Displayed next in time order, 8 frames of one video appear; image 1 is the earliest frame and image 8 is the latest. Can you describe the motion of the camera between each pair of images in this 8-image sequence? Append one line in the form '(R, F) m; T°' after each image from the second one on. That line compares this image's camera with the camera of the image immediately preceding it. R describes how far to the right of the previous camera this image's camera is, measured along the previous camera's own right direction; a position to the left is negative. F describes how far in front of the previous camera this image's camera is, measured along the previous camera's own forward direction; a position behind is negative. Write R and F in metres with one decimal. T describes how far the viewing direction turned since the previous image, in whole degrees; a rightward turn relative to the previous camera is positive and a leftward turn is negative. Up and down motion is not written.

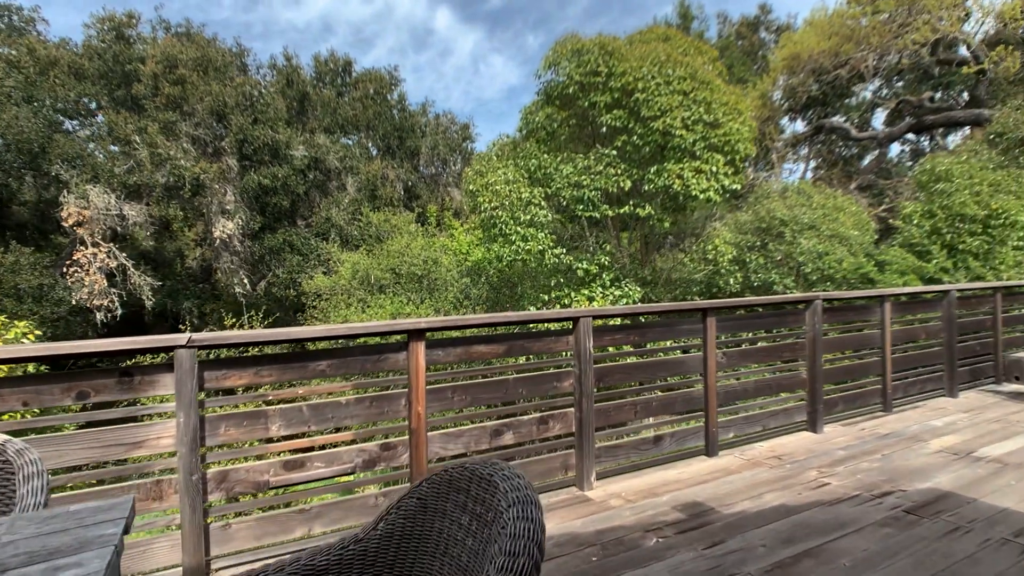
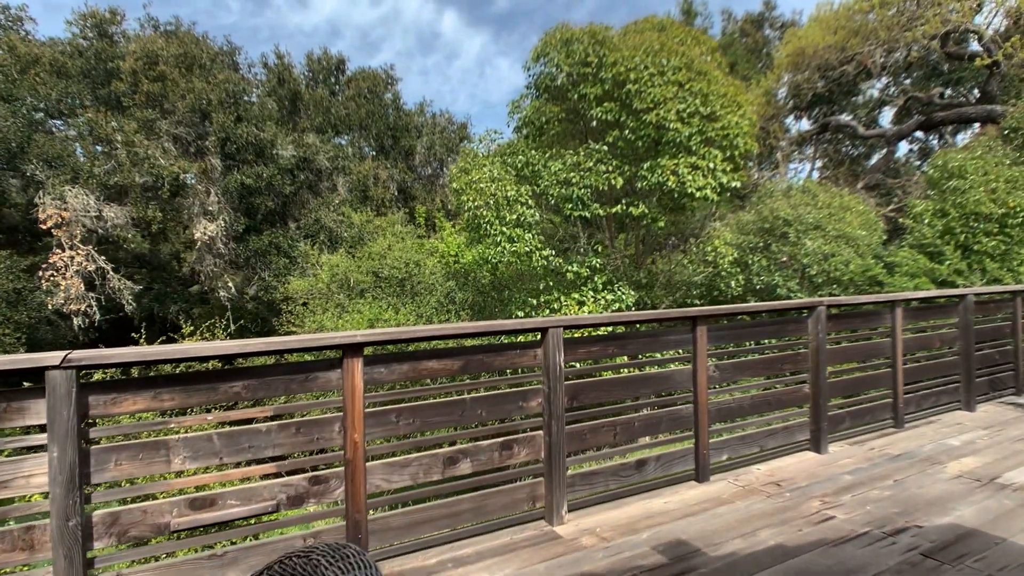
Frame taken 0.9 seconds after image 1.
(+0.2, +0.4) m; -1°
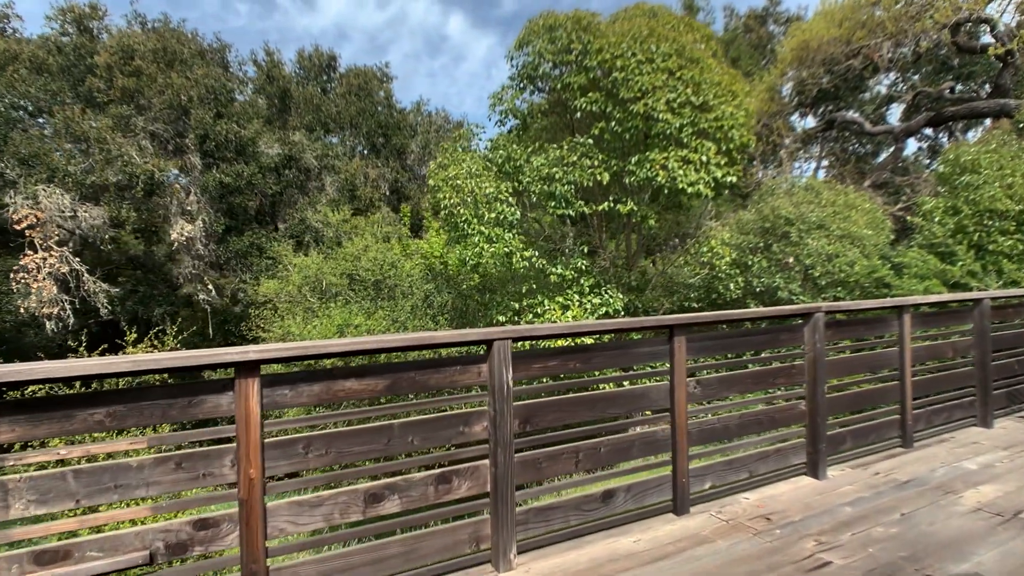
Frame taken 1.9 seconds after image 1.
(+0.3, +0.4) m; -1°
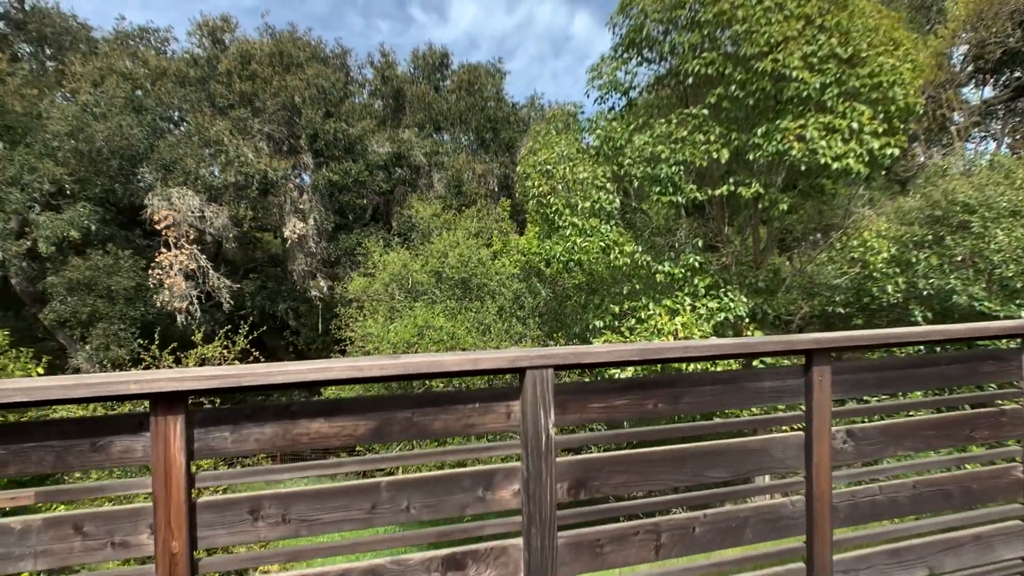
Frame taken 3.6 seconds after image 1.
(+0.2, +0.8) m; -12°
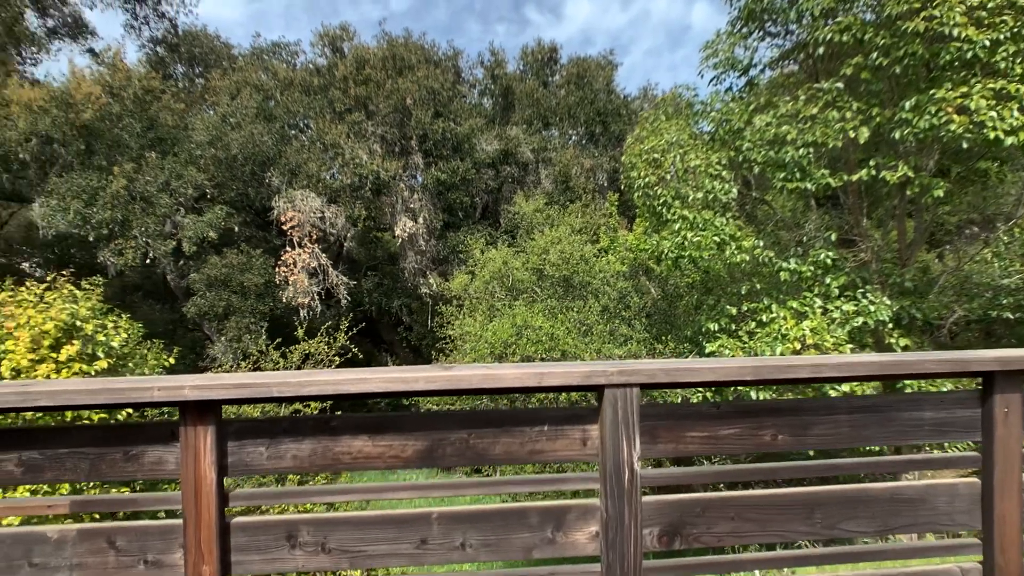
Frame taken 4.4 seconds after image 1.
(+0.1, +0.3) m; -11°
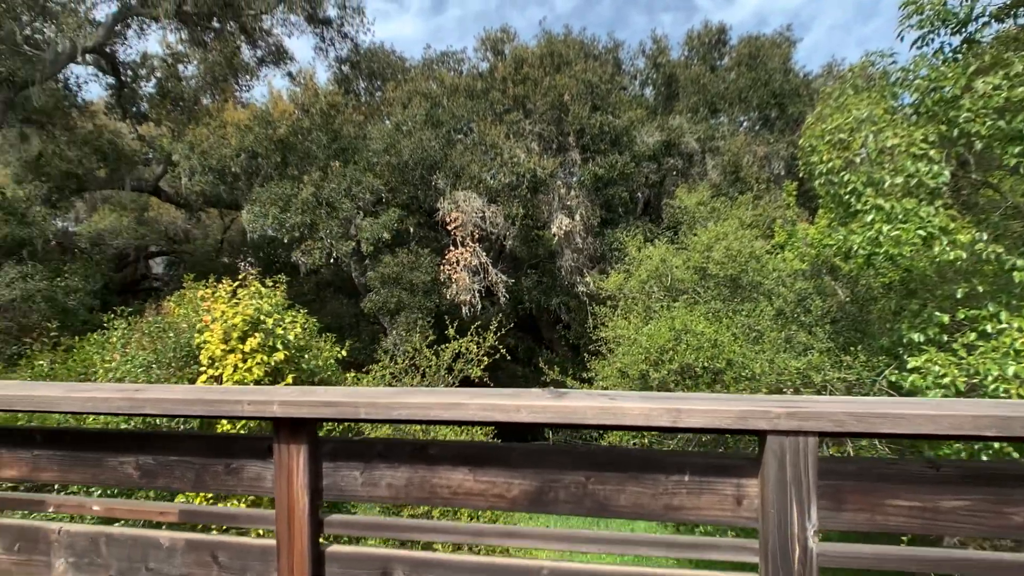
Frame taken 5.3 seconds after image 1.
(+0.1, +0.3) m; -15°
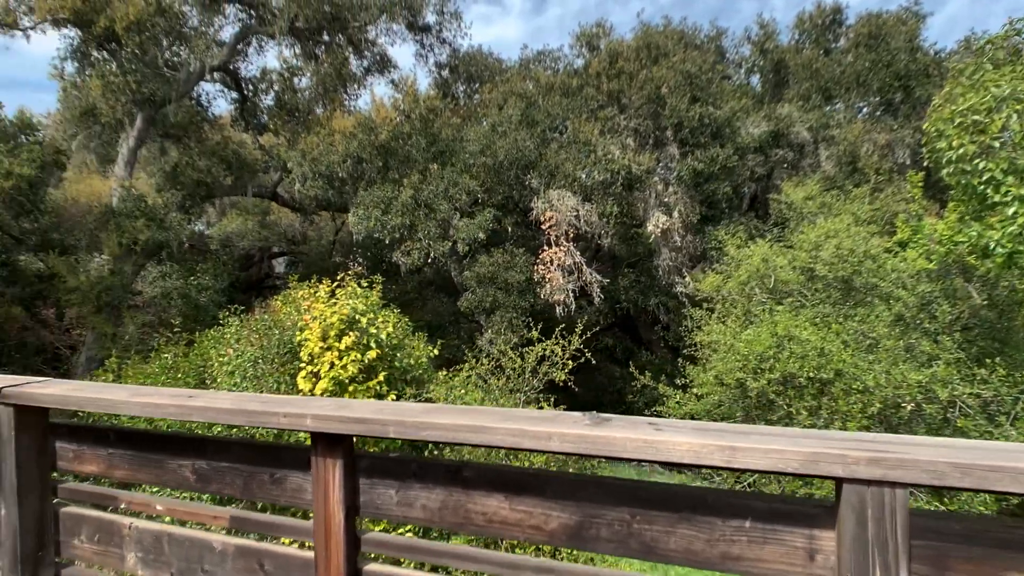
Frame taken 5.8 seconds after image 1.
(+0.1, +0.1) m; -9°
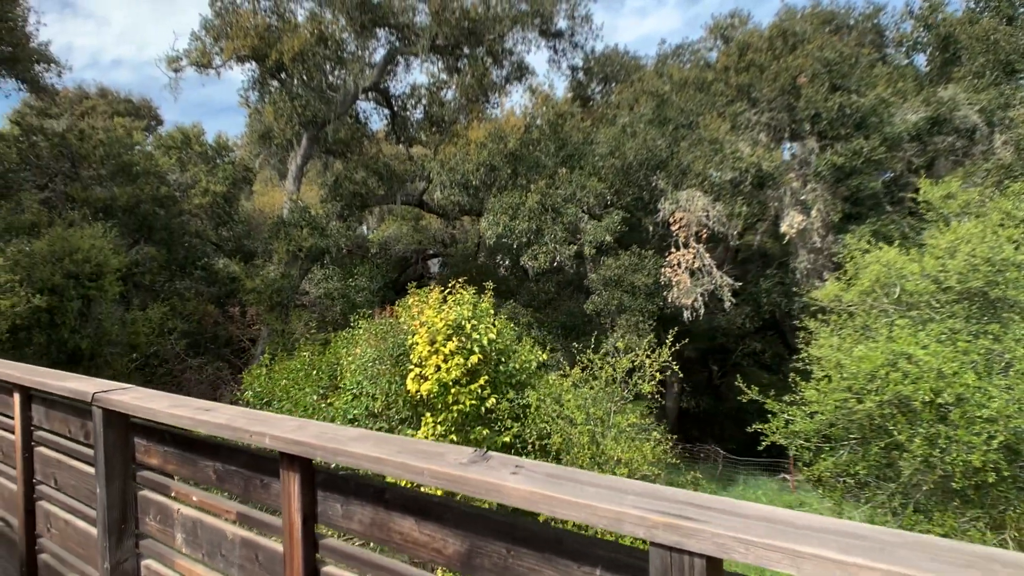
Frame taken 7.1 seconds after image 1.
(+0.5, 0.0) m; -14°
